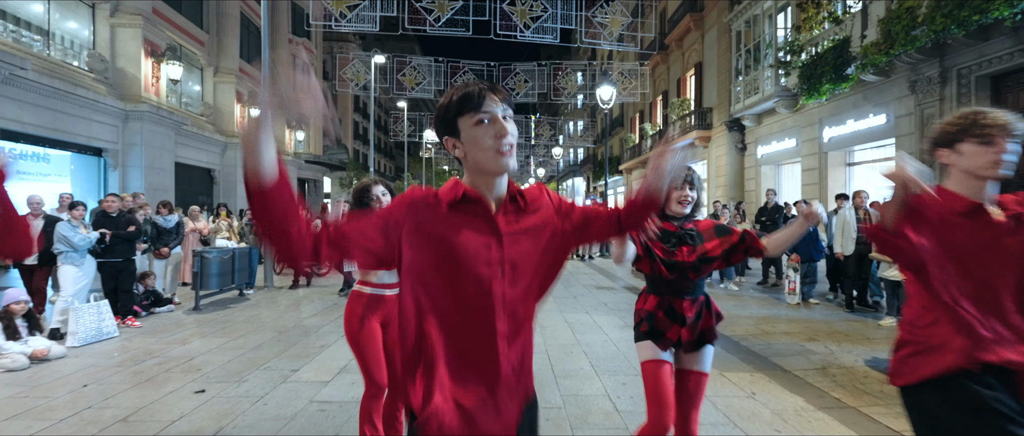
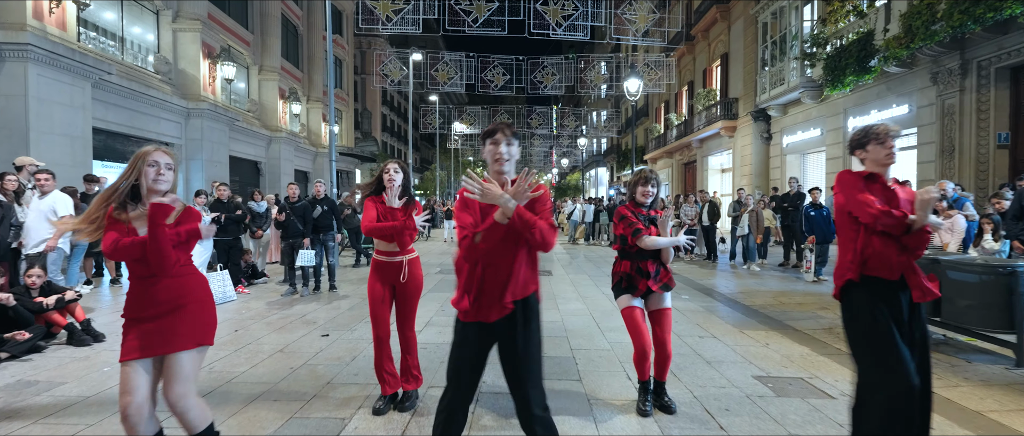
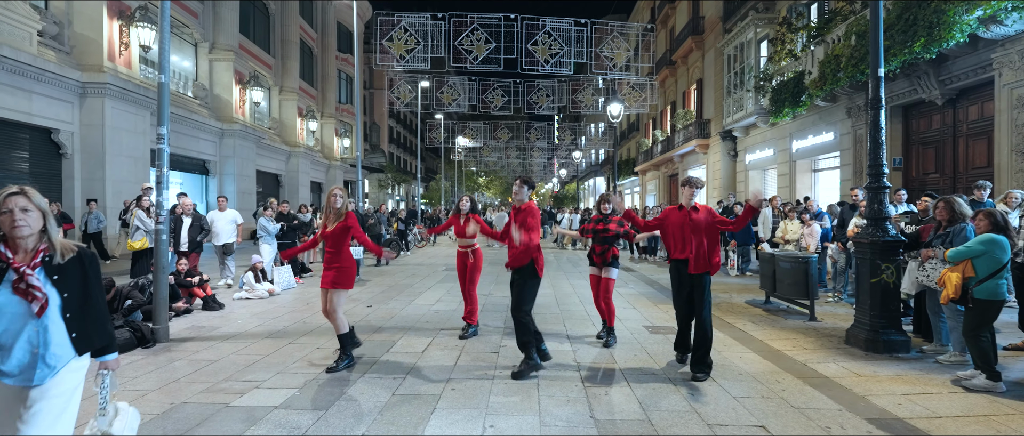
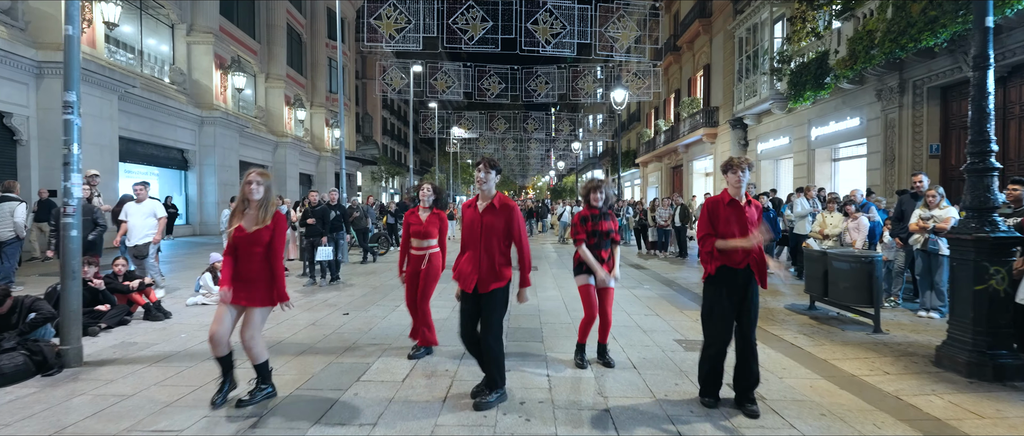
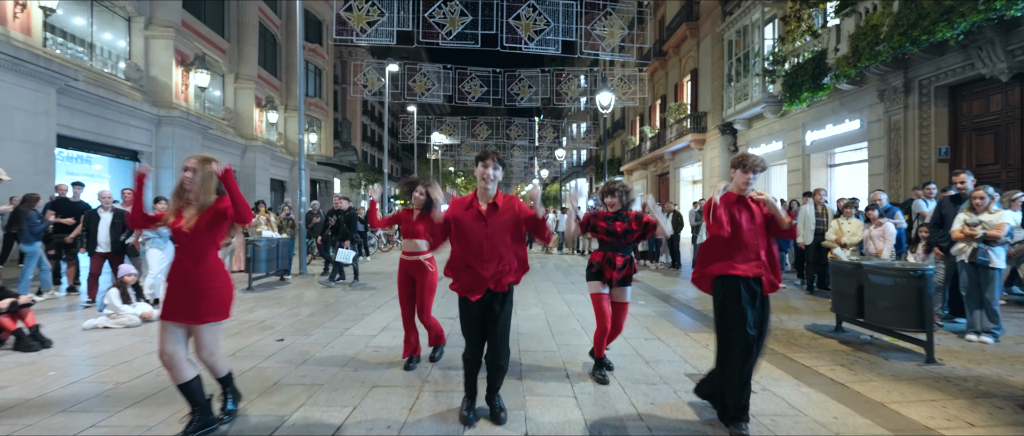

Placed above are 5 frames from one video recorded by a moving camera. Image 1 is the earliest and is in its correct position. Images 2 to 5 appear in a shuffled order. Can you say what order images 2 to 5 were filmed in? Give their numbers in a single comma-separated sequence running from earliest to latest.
5, 3, 4, 2
